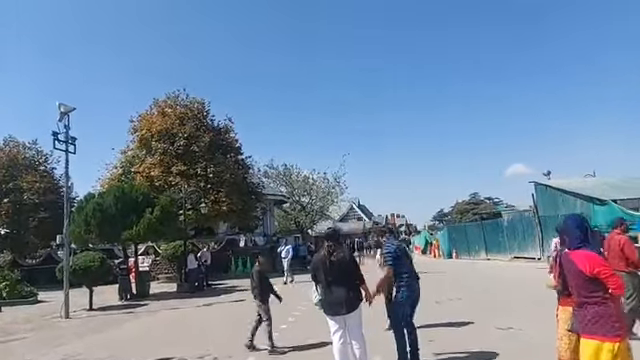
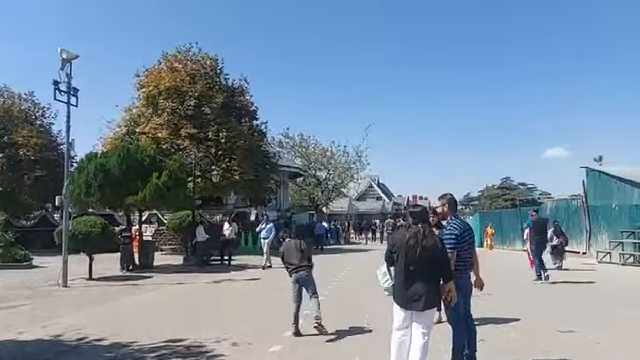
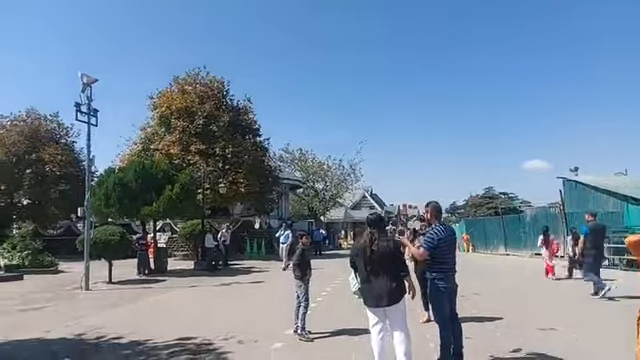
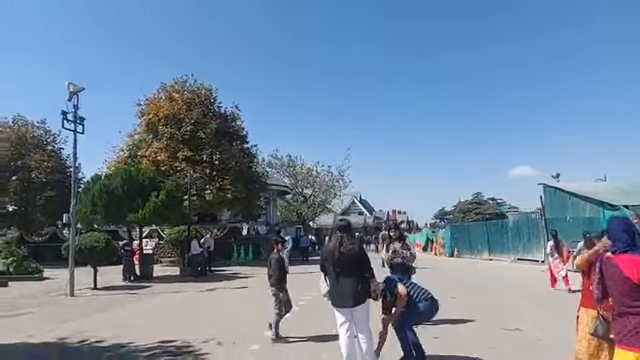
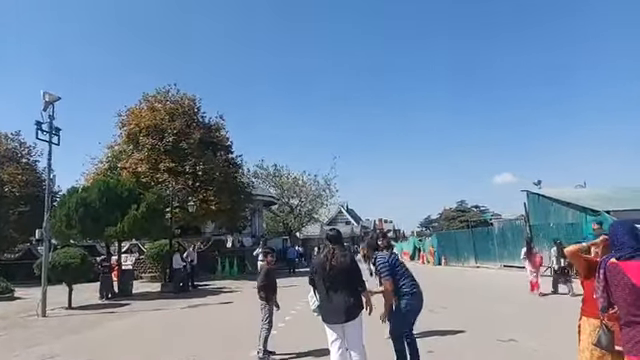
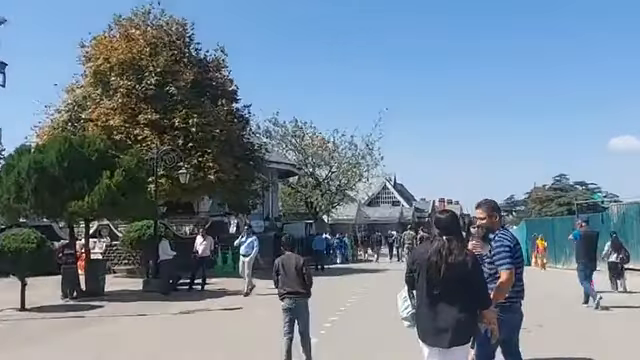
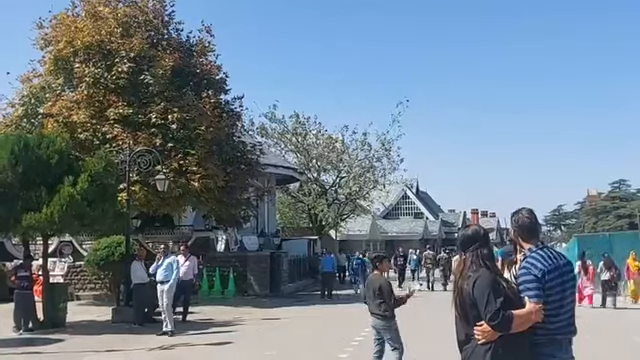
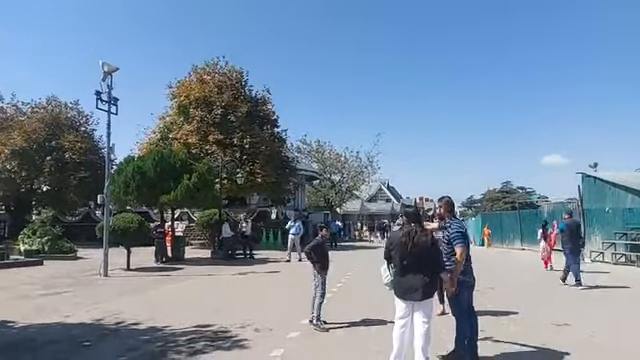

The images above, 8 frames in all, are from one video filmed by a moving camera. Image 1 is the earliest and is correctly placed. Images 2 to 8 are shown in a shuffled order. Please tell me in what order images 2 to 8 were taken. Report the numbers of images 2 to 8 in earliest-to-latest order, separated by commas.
4, 5, 3, 8, 2, 6, 7
